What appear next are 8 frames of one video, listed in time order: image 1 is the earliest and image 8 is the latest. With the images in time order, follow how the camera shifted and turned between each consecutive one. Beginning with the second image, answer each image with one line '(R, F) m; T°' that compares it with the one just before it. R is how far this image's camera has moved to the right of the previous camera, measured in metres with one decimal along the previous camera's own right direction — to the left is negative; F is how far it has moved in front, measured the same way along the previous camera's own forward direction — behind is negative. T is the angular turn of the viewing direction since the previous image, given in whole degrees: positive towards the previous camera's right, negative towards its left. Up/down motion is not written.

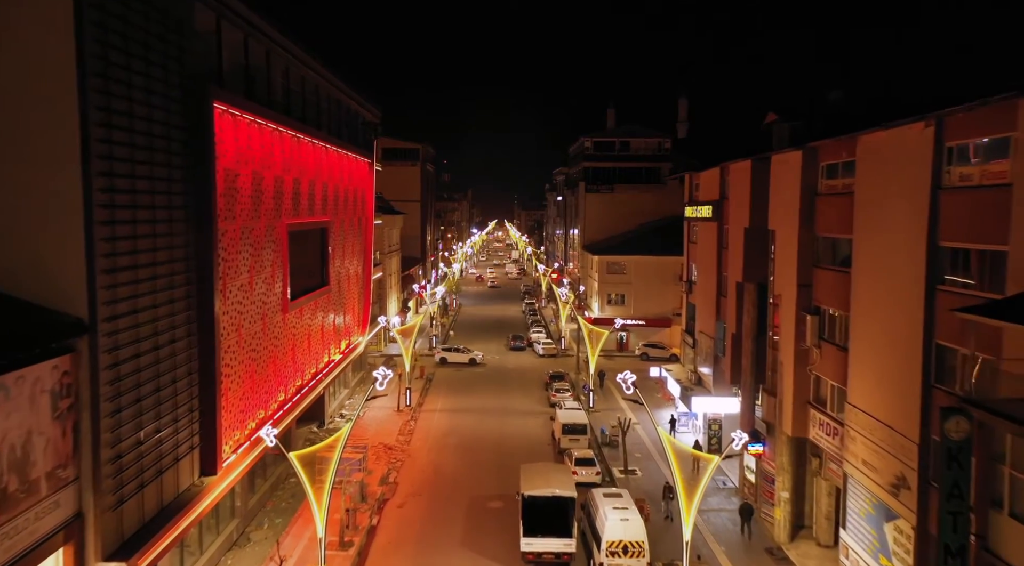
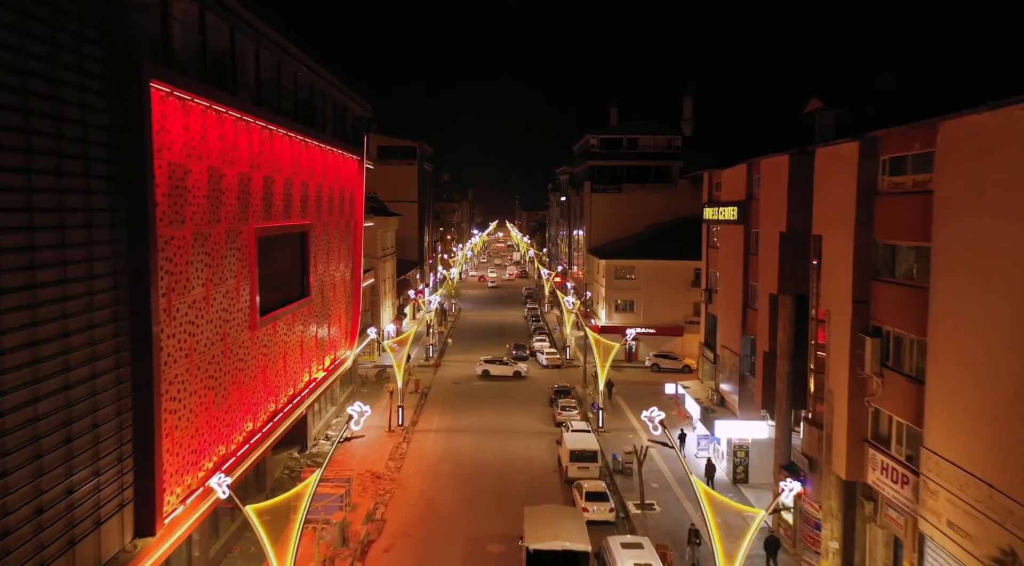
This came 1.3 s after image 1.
(0.0, +2.7) m; 0°
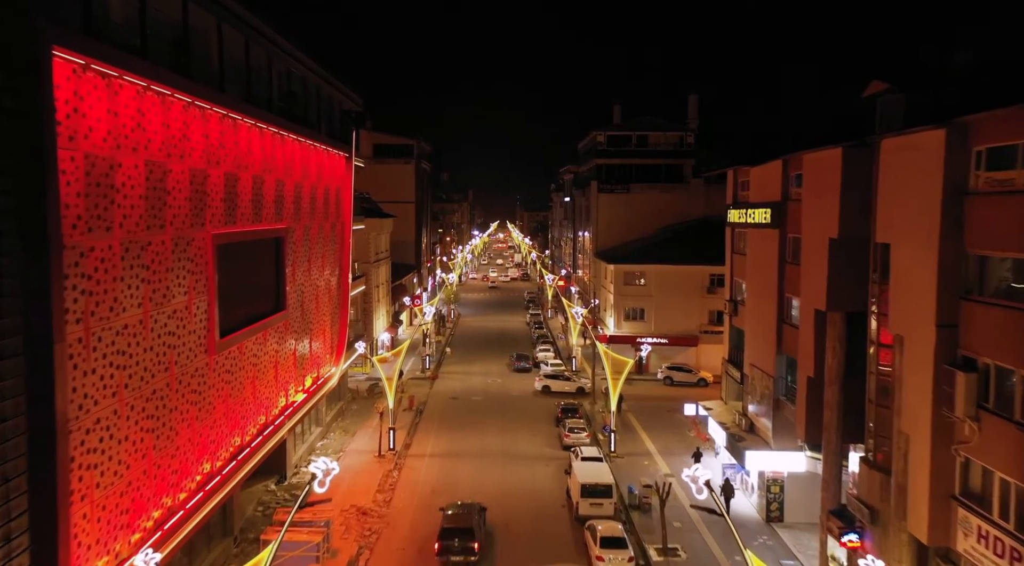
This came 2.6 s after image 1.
(-0.1, +2.8) m; 0°
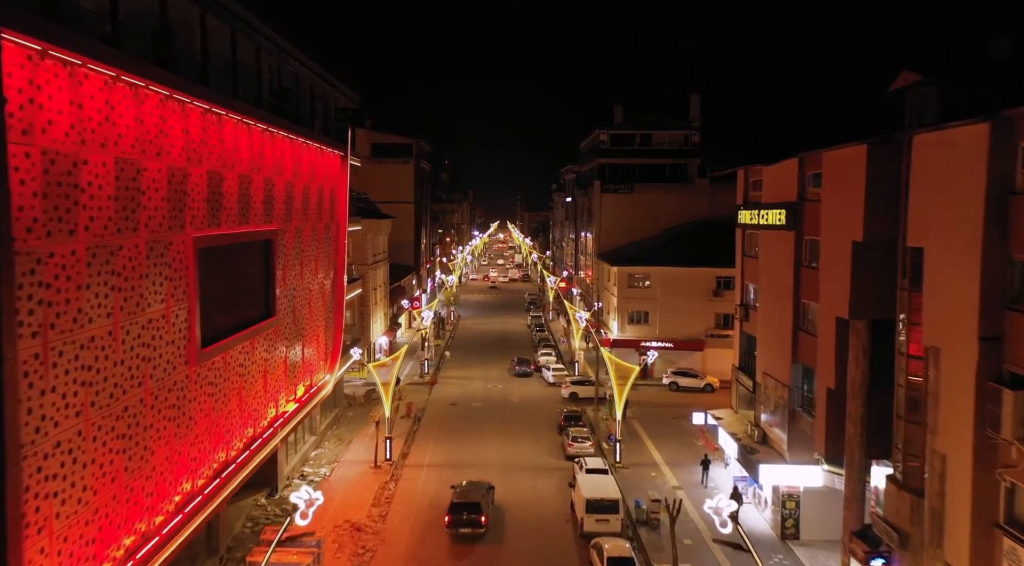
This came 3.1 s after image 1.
(0.0, +1.0) m; 0°
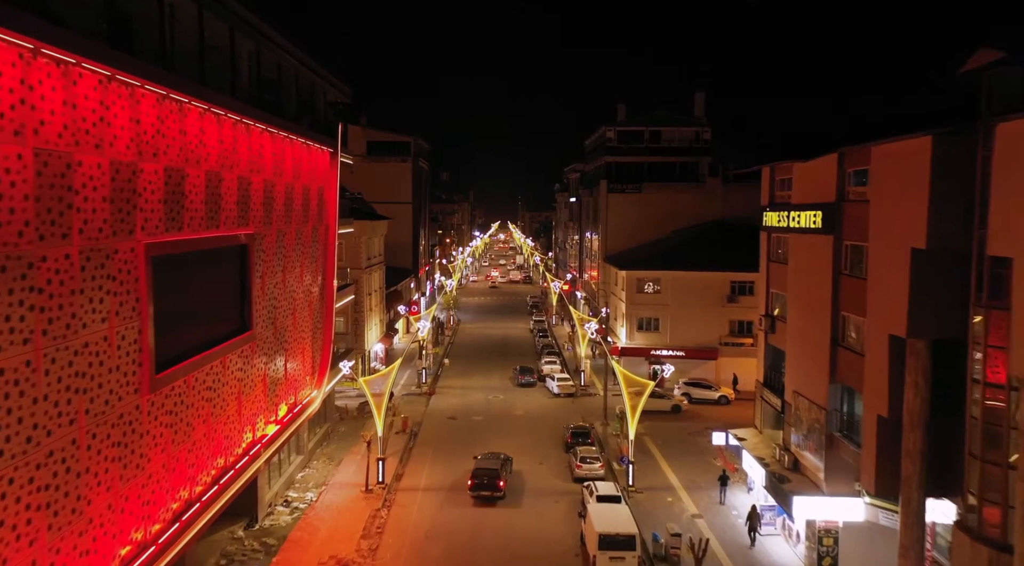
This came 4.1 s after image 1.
(-0.1, +2.1) m; 0°
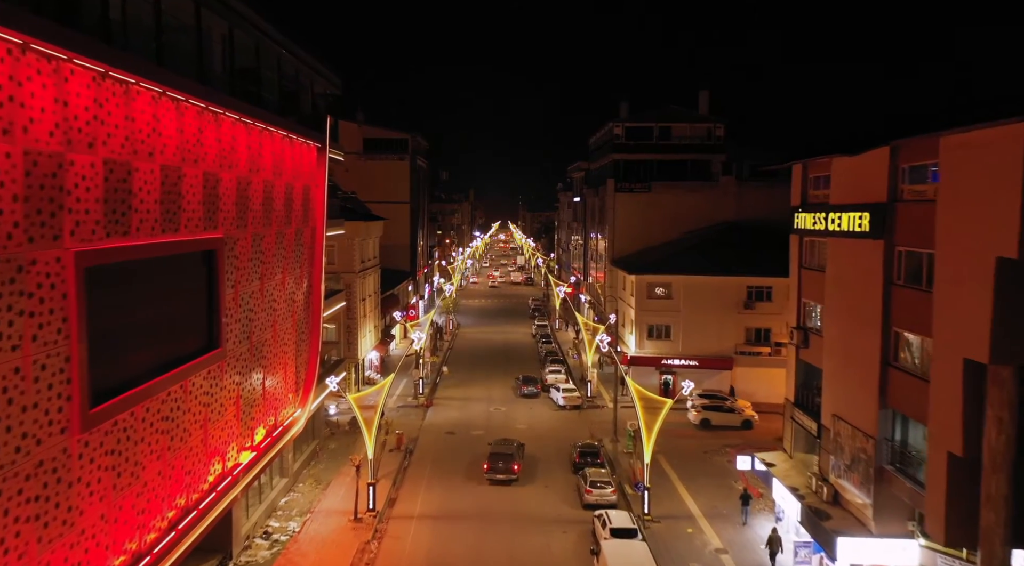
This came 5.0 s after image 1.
(-0.1, +2.2) m; 0°
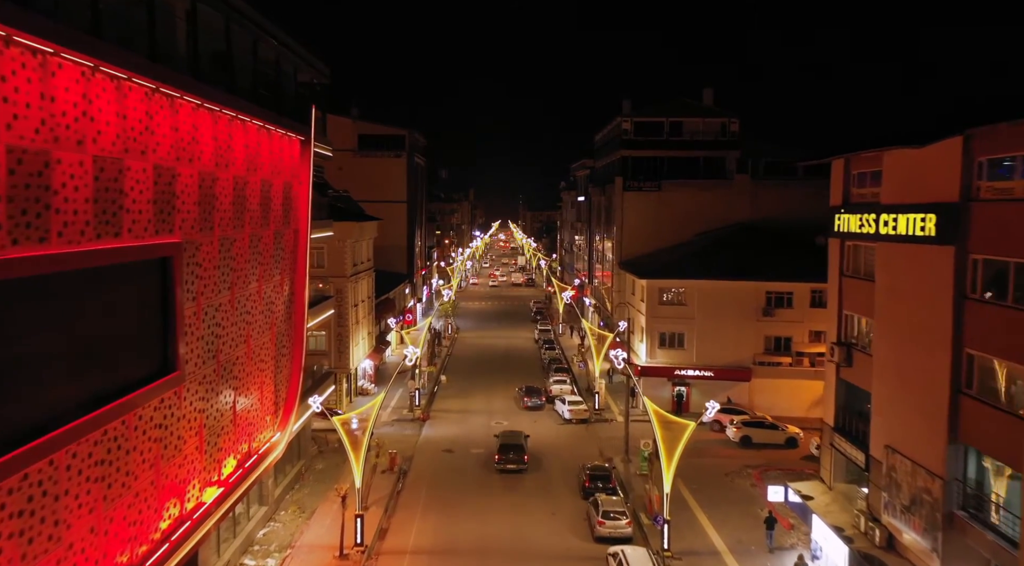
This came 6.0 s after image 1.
(-0.1, +2.3) m; 0°
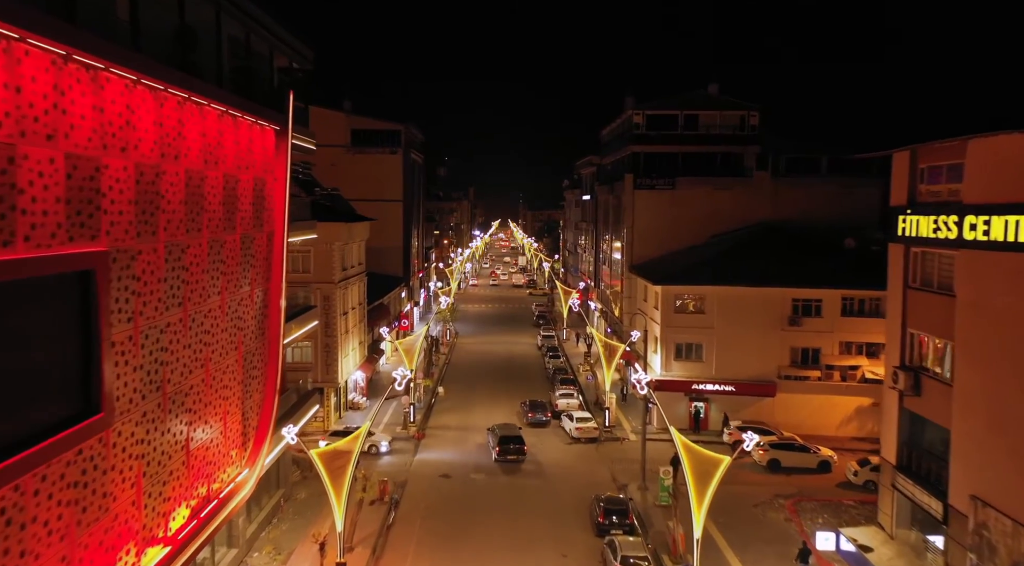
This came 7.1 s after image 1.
(-0.1, +2.7) m; 0°
